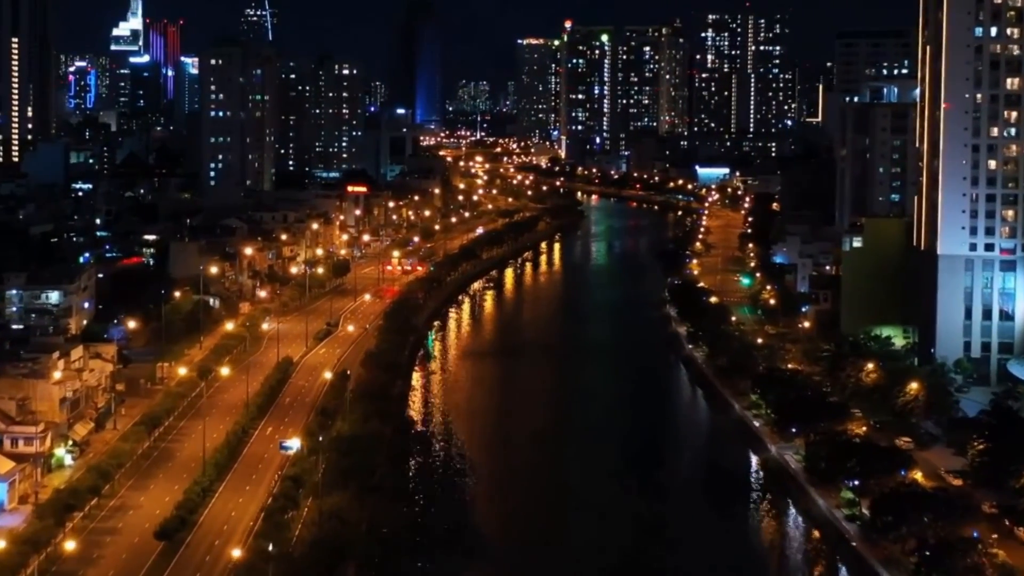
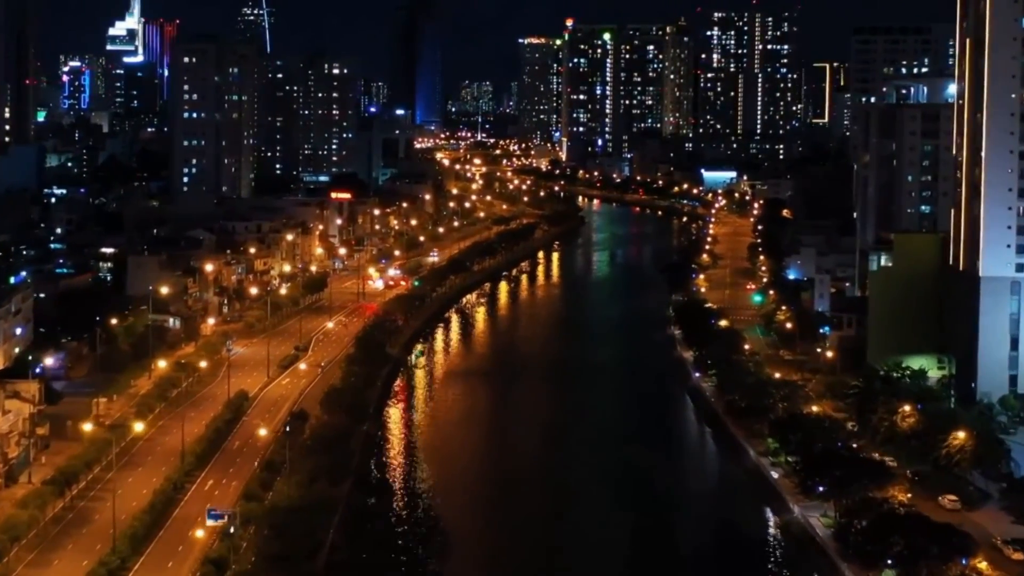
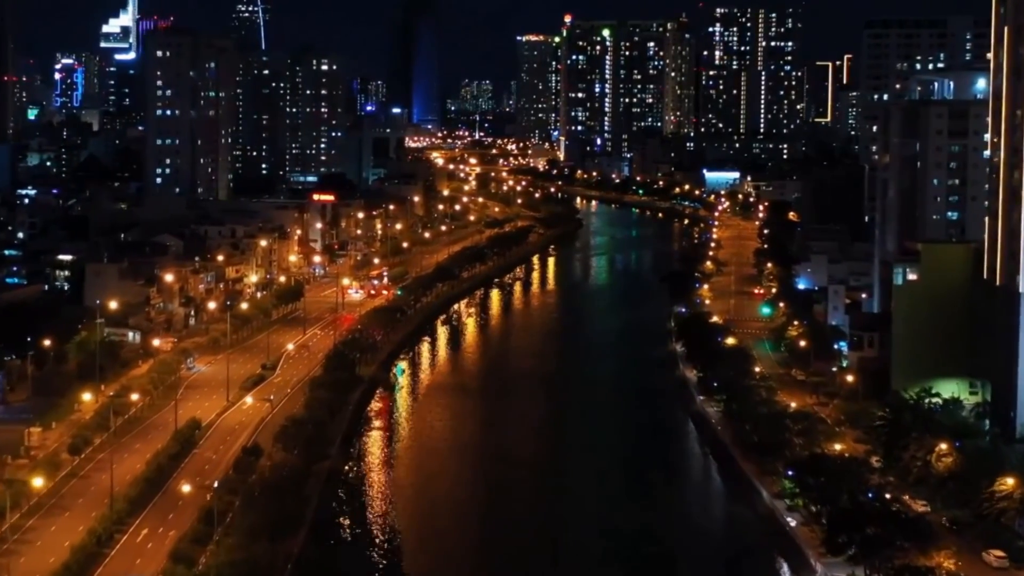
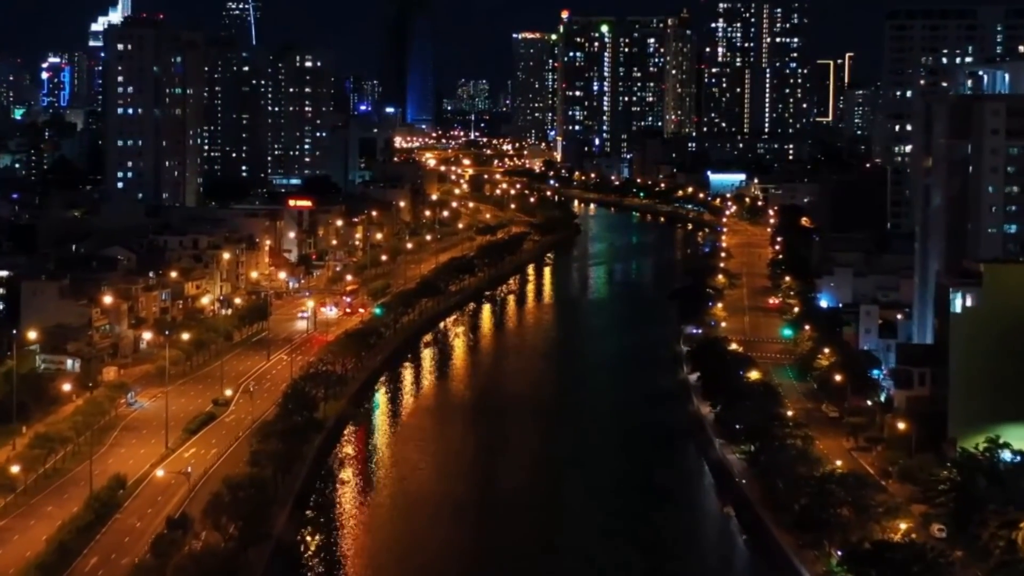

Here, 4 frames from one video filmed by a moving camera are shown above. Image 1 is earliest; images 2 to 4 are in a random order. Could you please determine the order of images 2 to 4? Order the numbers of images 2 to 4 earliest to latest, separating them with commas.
2, 3, 4
